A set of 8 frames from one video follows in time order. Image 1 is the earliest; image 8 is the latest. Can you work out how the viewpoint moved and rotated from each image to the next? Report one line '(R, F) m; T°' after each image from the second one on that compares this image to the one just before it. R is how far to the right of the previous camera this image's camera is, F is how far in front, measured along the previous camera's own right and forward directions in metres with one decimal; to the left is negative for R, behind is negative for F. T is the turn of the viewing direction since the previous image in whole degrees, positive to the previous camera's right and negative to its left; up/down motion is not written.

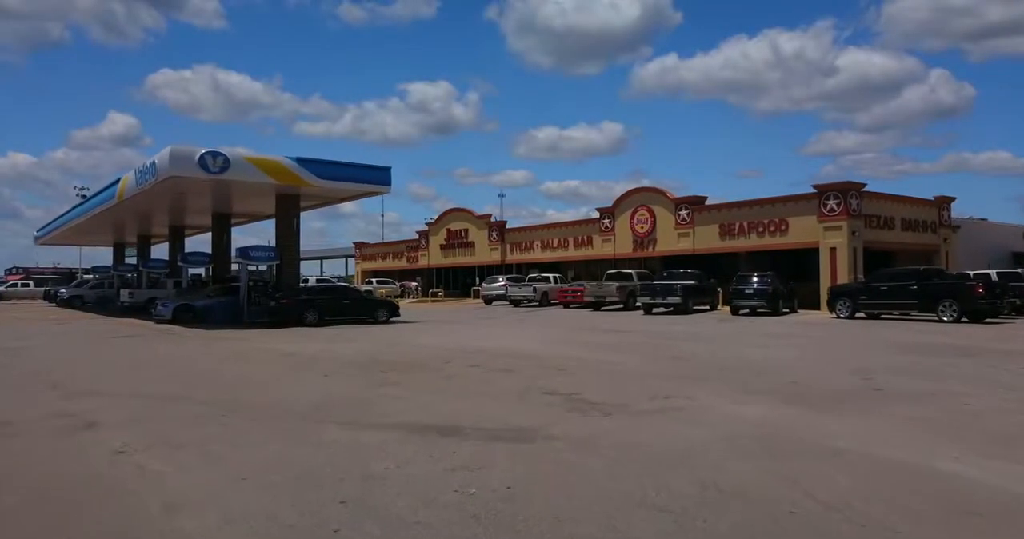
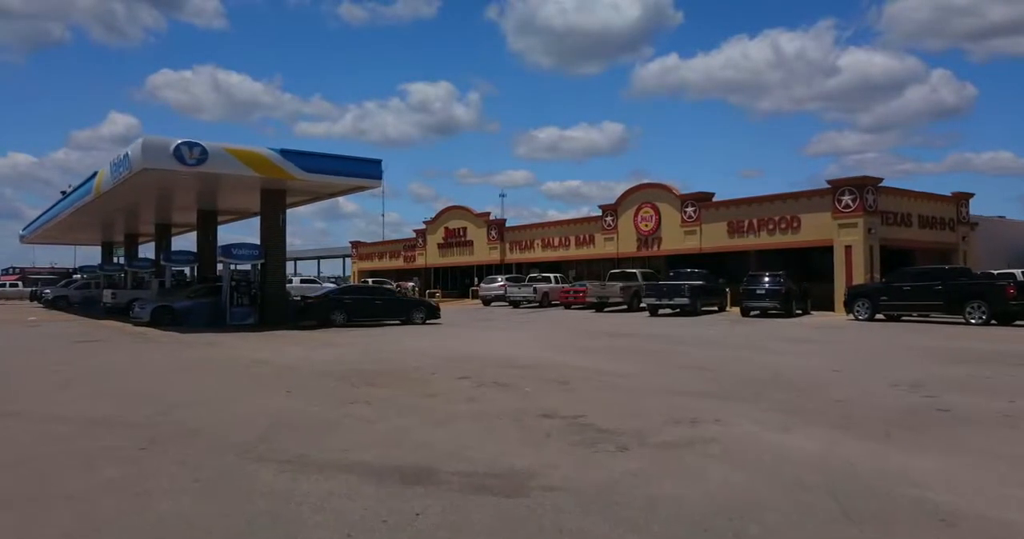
(+0.1, +1.6) m; 0°
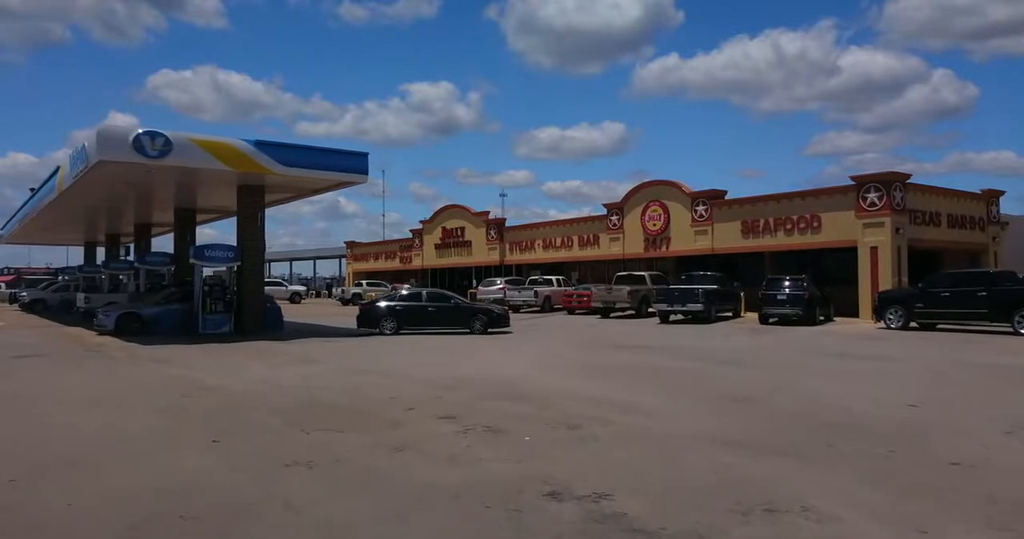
(0.0, +2.3) m; 0°
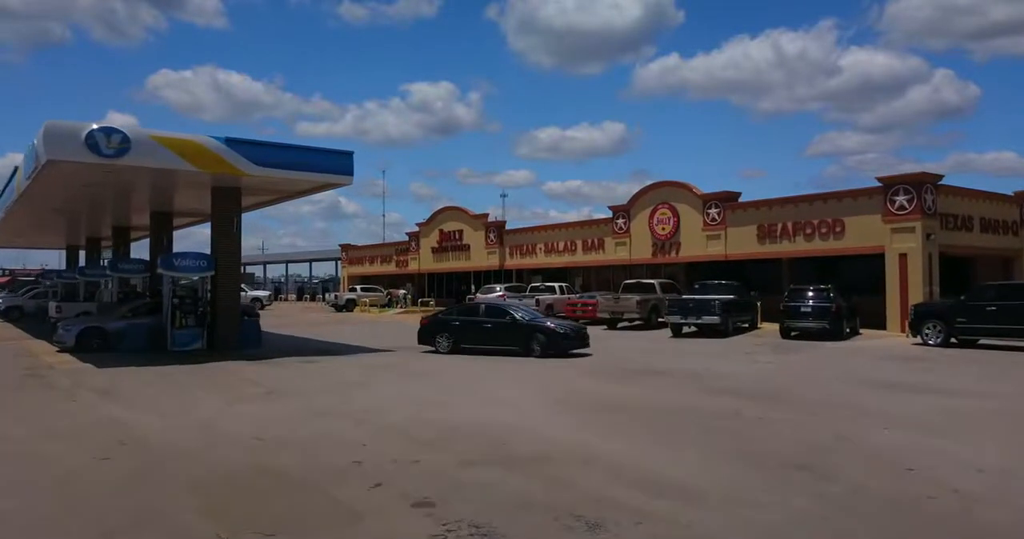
(0.0, +2.2) m; 0°
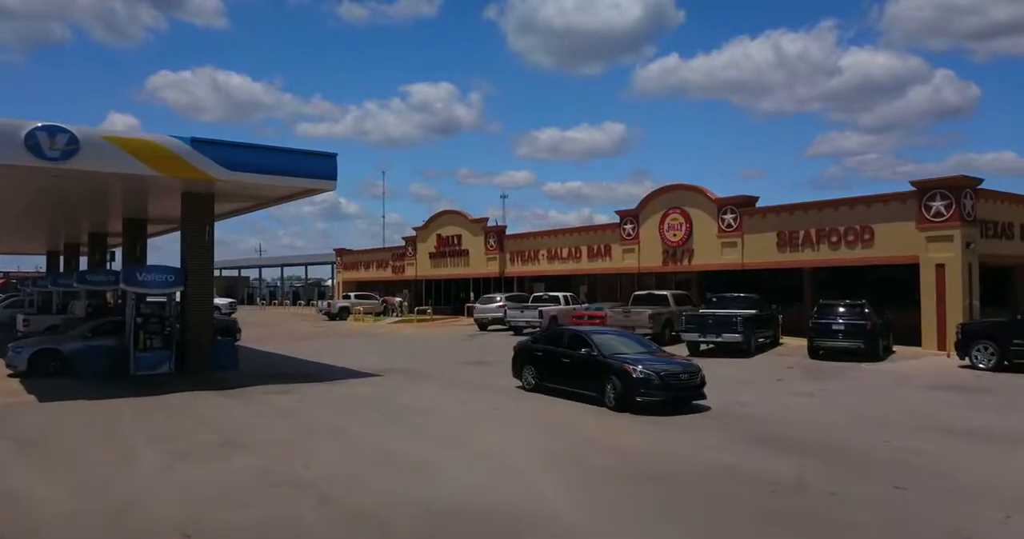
(-0.1, +2.2) m; 0°
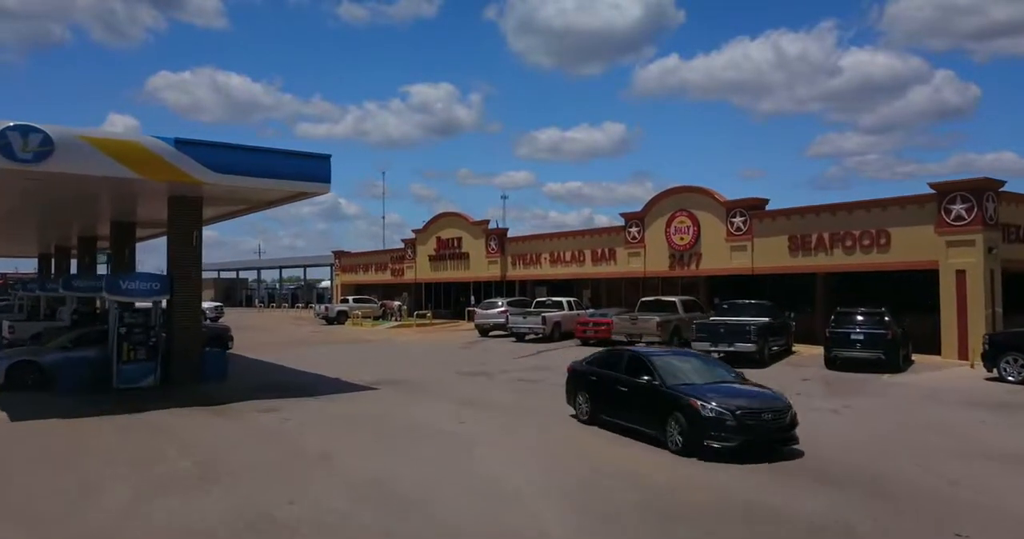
(-0.1, +1.0) m; 0°
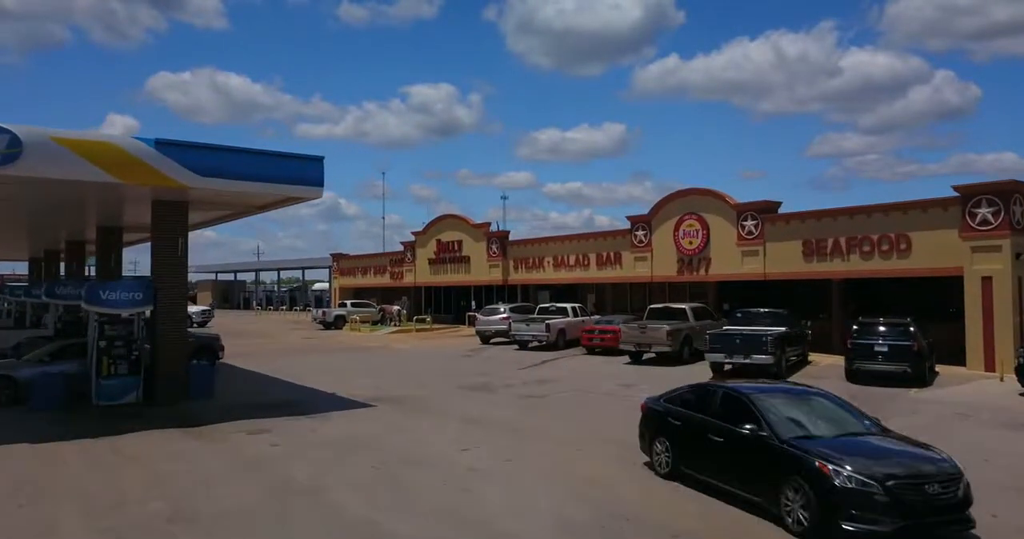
(-0.1, +1.1) m; 0°
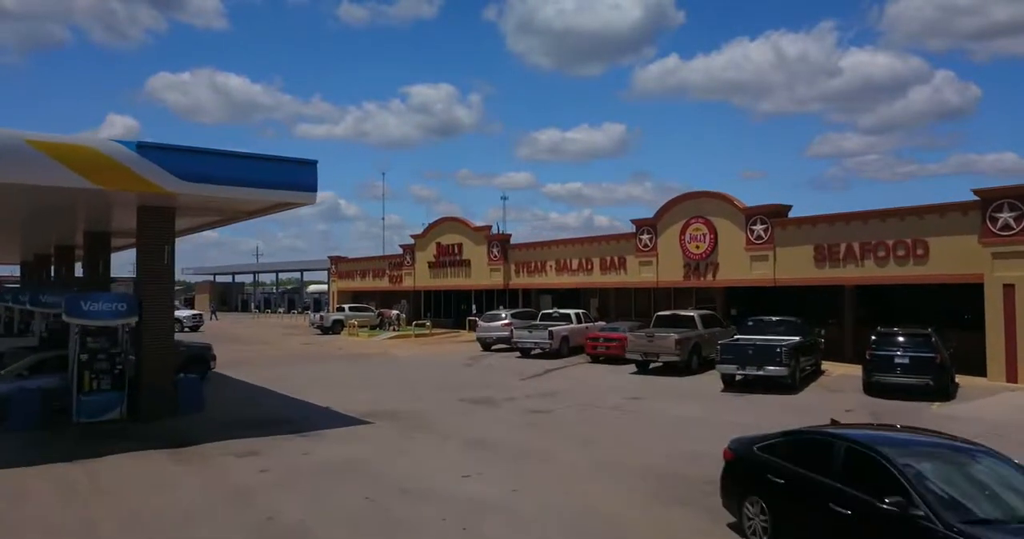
(-0.1, +0.9) m; 0°
